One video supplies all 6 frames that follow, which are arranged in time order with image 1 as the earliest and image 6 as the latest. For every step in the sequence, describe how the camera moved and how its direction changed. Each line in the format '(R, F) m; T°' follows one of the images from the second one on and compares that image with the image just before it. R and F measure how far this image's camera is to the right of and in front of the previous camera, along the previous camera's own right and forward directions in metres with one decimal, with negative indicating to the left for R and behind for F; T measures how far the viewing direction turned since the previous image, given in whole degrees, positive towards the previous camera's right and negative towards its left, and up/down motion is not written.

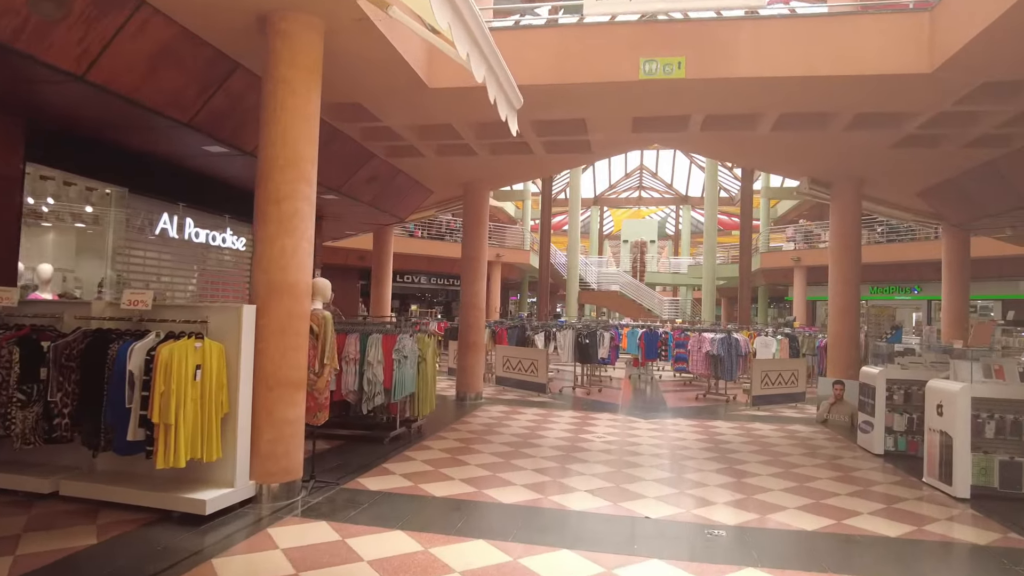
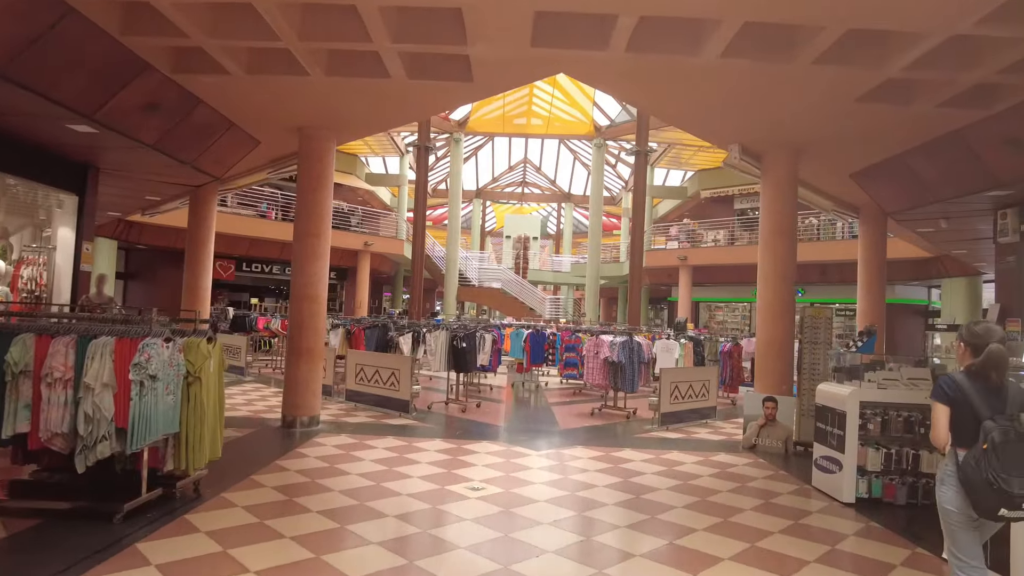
(+0.3, +2.2) m; +11°
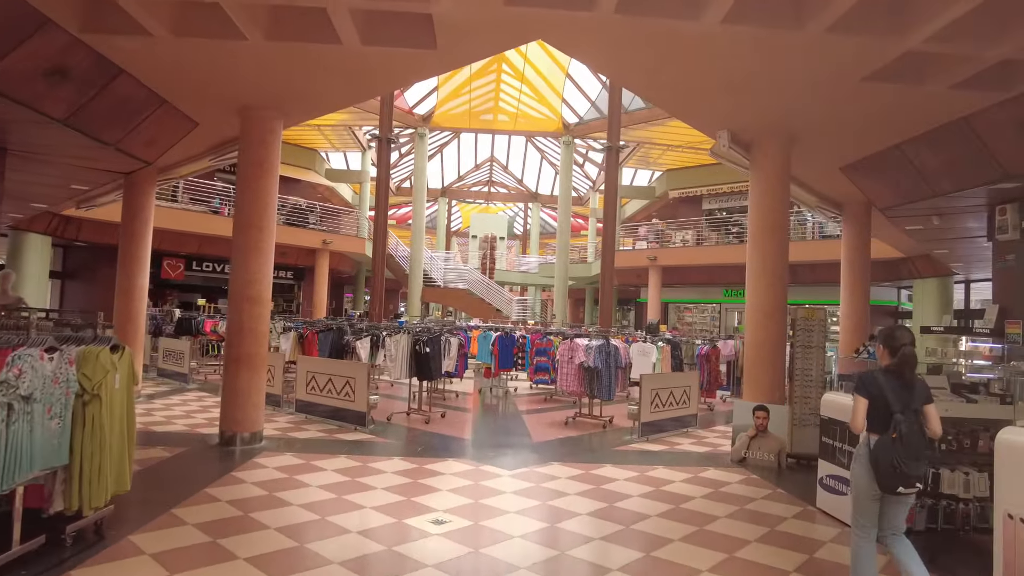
(0.0, +0.7) m; +3°
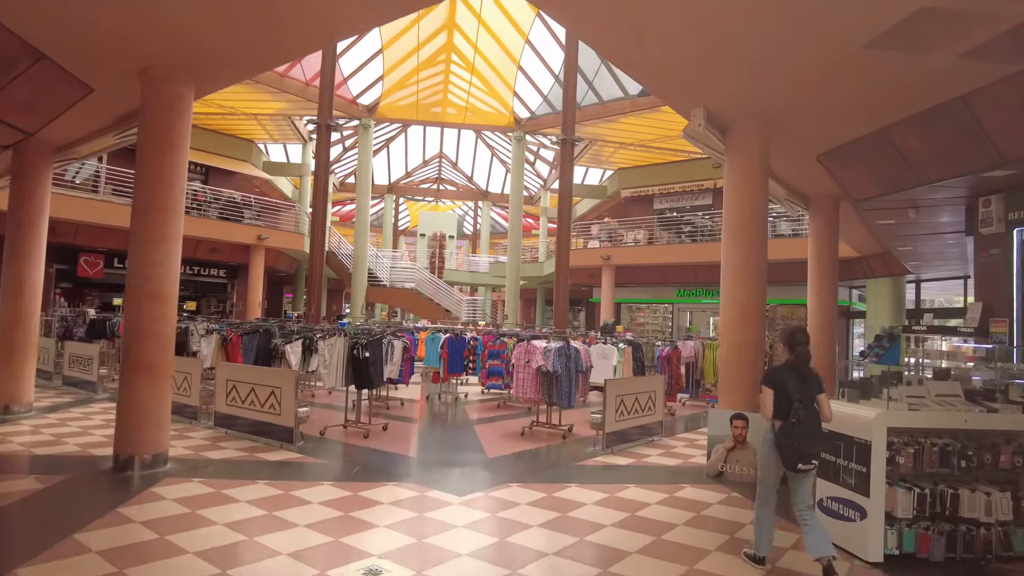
(0.0, +0.8) m; +4°
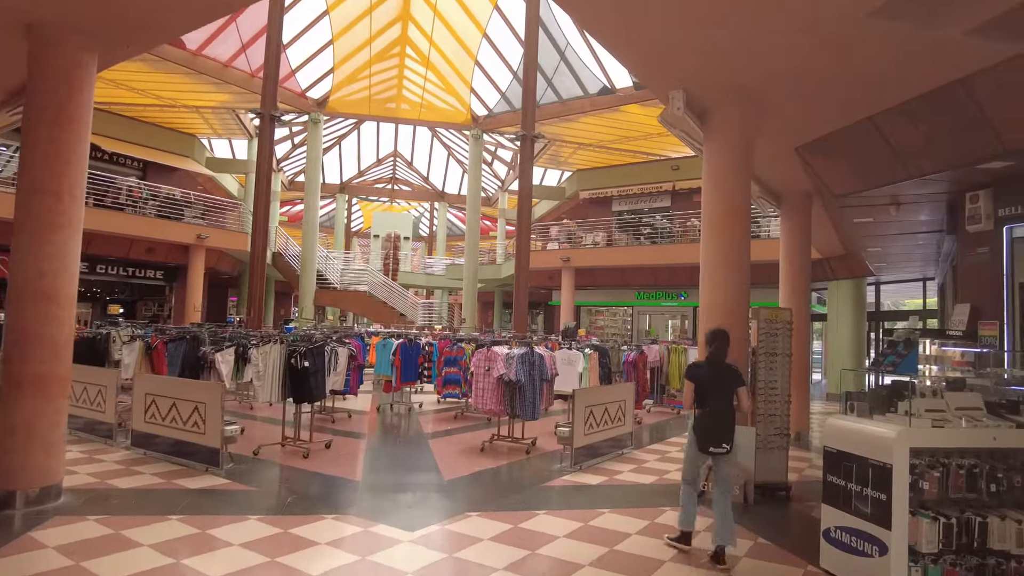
(0.0, +0.6) m; +4°
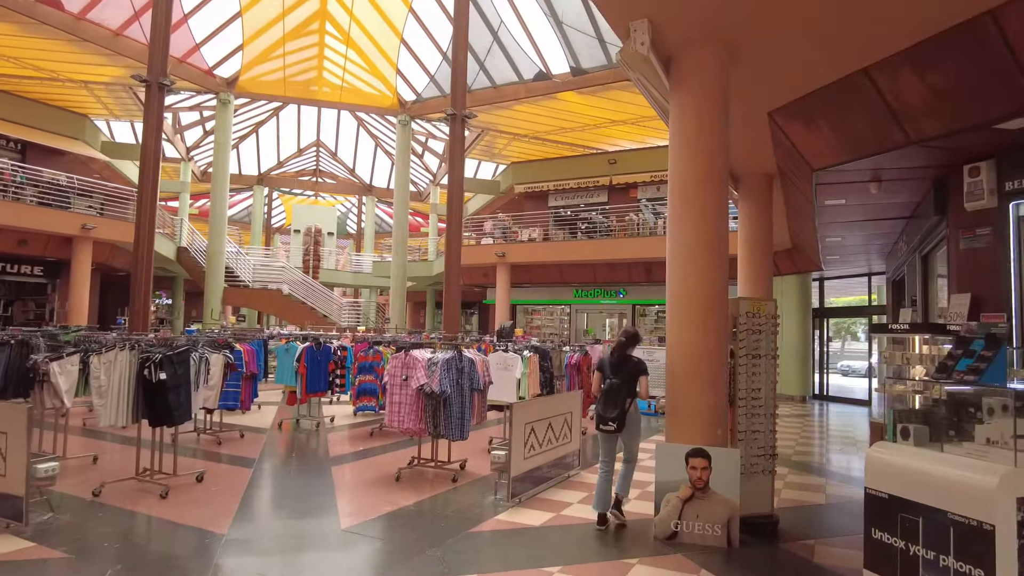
(+0.1, +1.2) m; +6°
